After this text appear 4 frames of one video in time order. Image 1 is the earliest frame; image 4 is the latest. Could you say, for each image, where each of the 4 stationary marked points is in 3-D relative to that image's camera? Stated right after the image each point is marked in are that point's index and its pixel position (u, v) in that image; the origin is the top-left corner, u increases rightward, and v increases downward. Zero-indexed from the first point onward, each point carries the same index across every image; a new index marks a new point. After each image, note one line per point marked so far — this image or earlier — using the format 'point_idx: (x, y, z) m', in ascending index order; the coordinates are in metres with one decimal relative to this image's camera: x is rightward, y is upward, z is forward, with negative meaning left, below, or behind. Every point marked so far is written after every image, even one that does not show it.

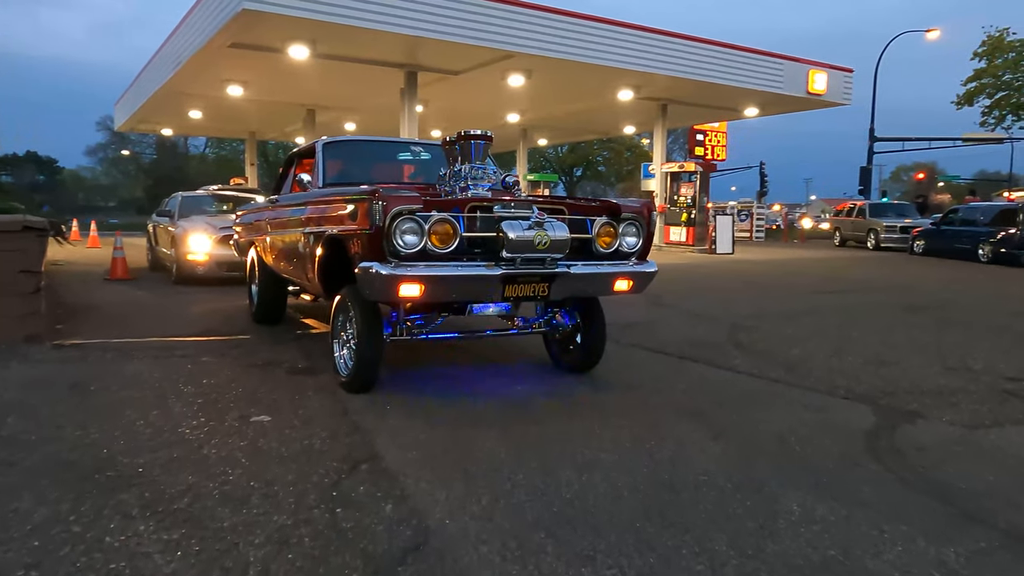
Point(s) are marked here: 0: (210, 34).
0: (-7.7, +6.5, +18.8) m
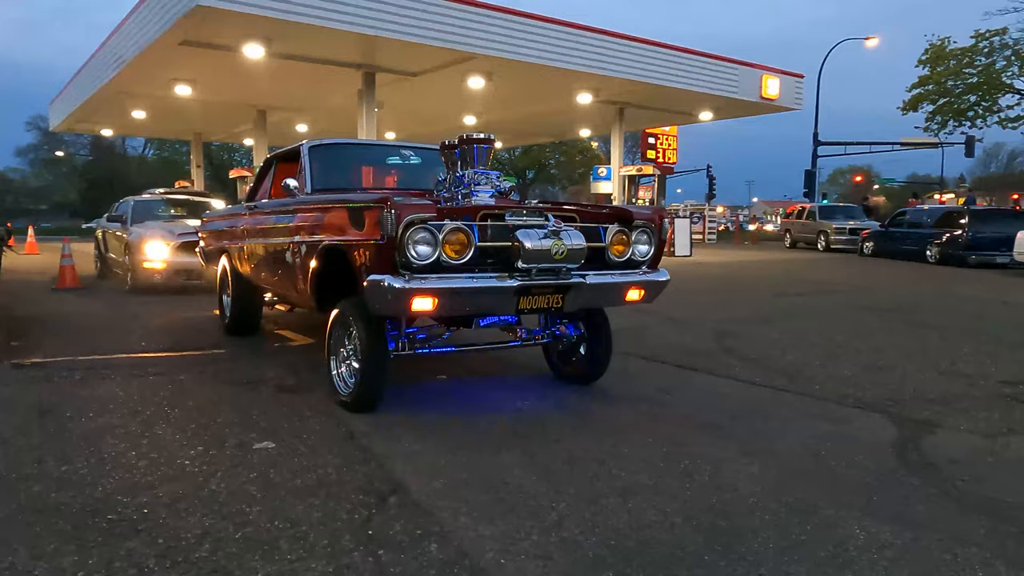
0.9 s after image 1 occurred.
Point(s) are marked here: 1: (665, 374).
0: (-8.6, +6.3, +18.0) m
1: (+1.4, -0.8, +6.8) m
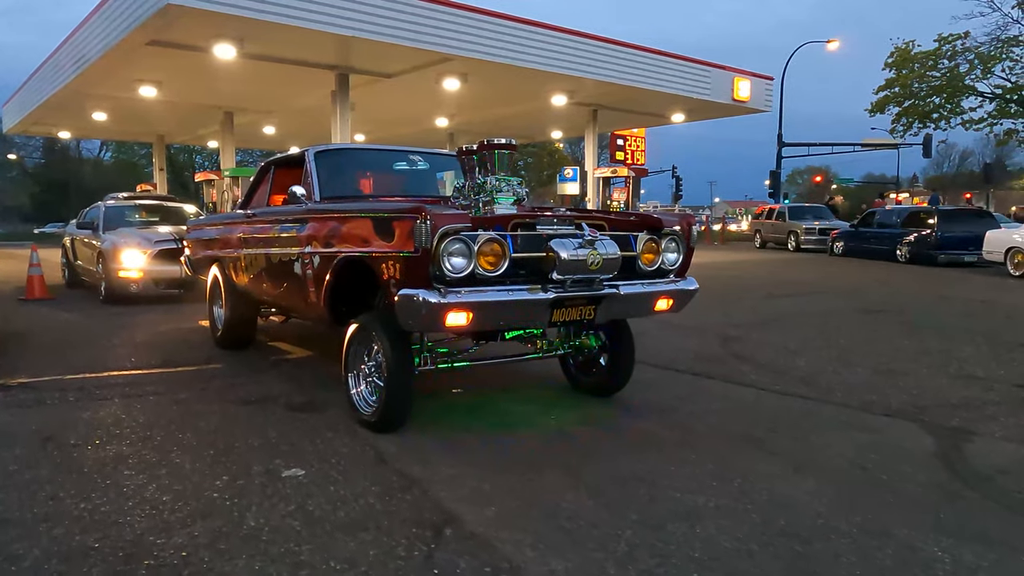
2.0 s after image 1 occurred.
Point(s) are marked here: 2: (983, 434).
0: (-9.1, +6.1, +17.3) m
1: (+1.5, -0.9, +6.6) m
2: (+3.3, -1.0, +5.2) m
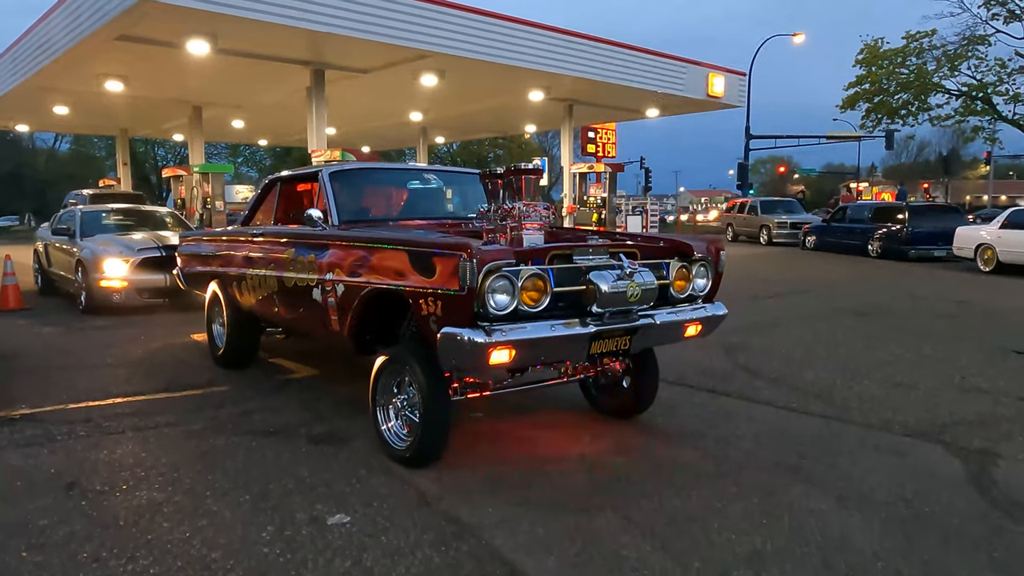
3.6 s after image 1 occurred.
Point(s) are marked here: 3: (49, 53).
0: (-9.5, +6.0, +16.7) m
1: (+1.7, -1.0, +6.6) m
2: (+3.5, -1.2, +5.3) m
3: (-12.2, +6.2, +19.5) m
